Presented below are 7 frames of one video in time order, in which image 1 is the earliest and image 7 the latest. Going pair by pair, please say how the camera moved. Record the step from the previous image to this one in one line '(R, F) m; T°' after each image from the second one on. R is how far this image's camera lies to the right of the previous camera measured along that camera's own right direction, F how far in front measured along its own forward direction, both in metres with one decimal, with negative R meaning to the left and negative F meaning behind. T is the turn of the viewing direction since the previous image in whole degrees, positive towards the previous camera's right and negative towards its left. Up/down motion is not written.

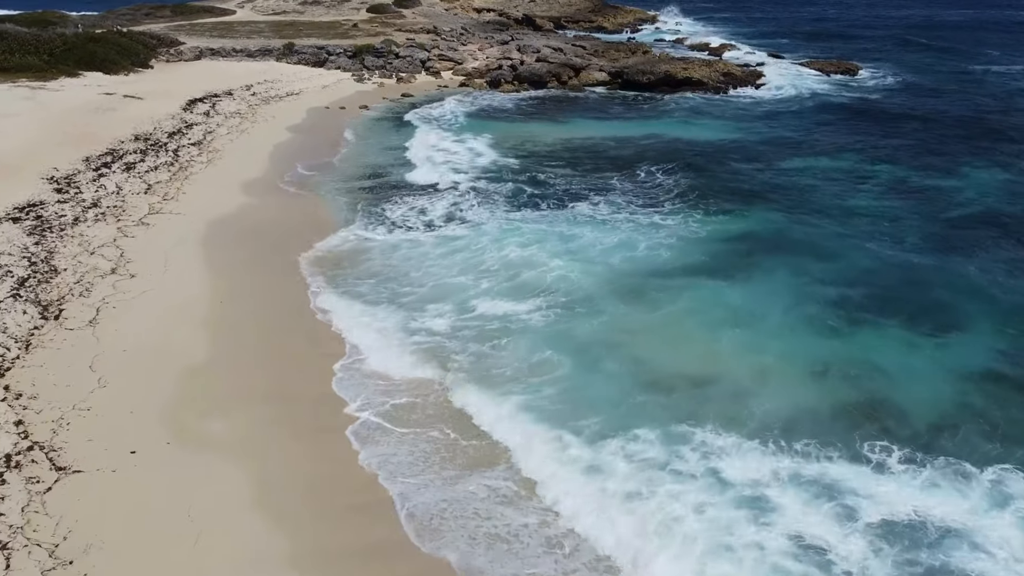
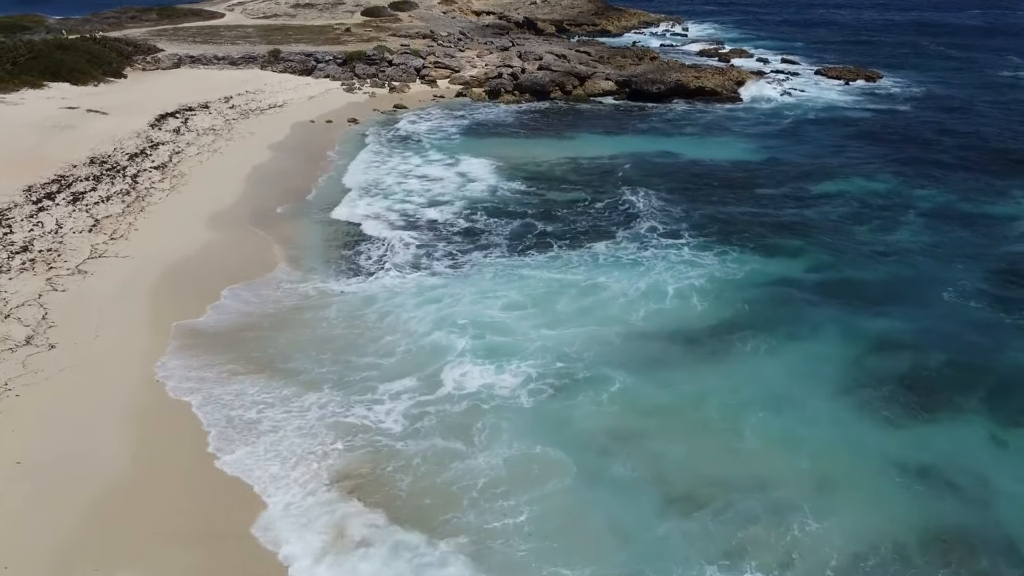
(0.0, +3.3) m; 0°
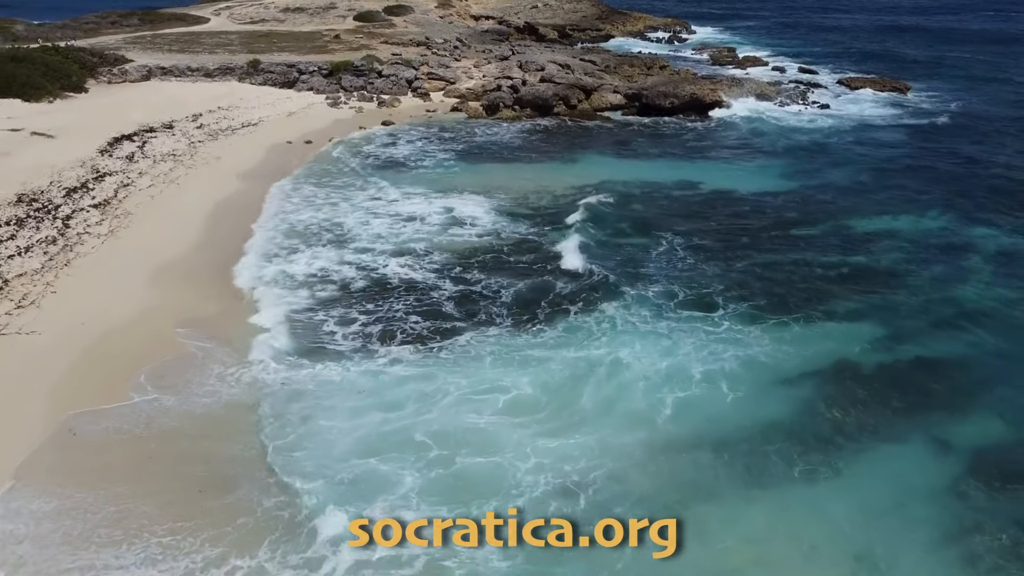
(+0.1, +4.0) m; 0°
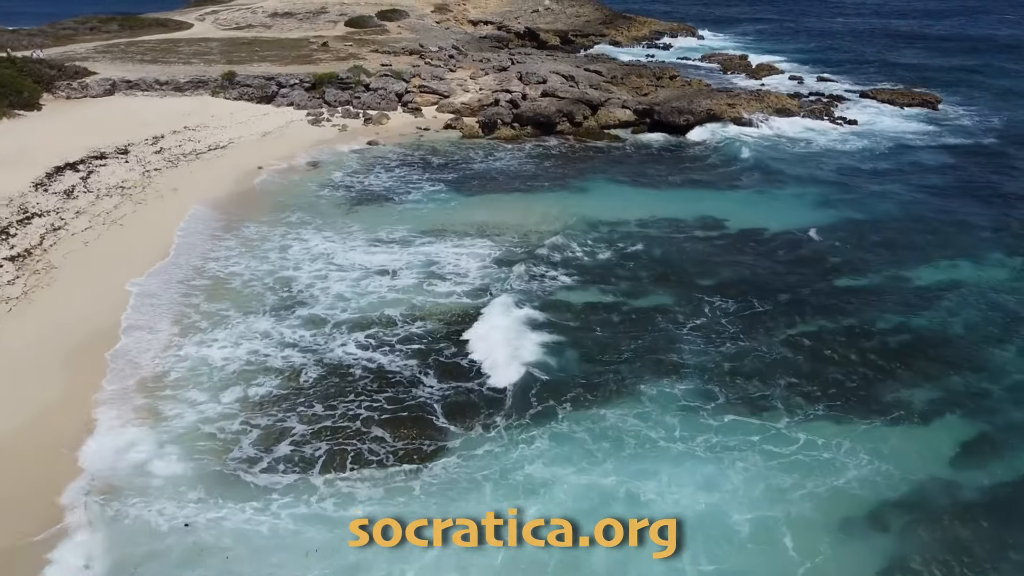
(+0.1, +3.9) m; 0°
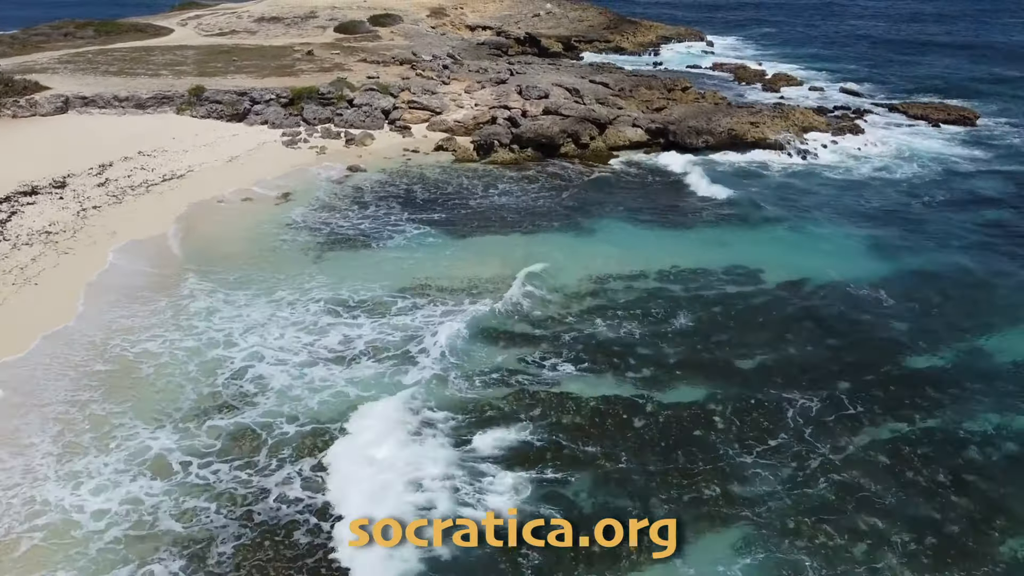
(+0.1, +4.1) m; 0°
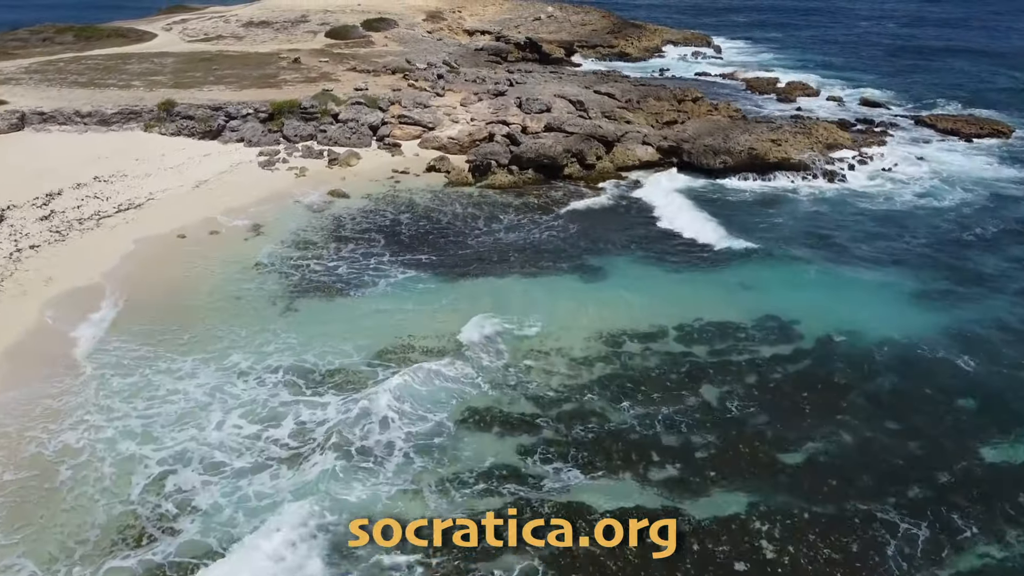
(+0.1, +3.2) m; 0°
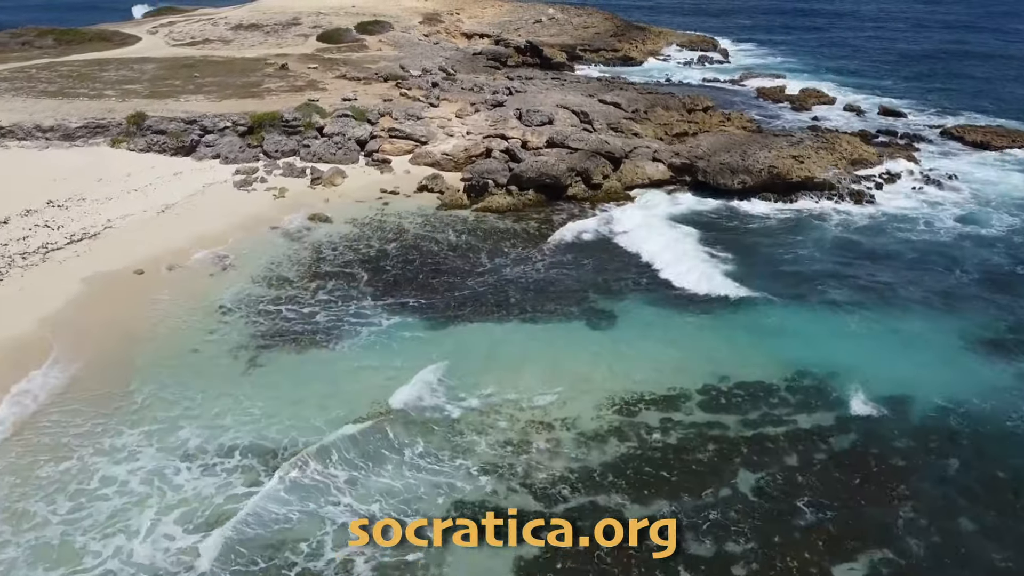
(+0.1, +2.7) m; 0°
